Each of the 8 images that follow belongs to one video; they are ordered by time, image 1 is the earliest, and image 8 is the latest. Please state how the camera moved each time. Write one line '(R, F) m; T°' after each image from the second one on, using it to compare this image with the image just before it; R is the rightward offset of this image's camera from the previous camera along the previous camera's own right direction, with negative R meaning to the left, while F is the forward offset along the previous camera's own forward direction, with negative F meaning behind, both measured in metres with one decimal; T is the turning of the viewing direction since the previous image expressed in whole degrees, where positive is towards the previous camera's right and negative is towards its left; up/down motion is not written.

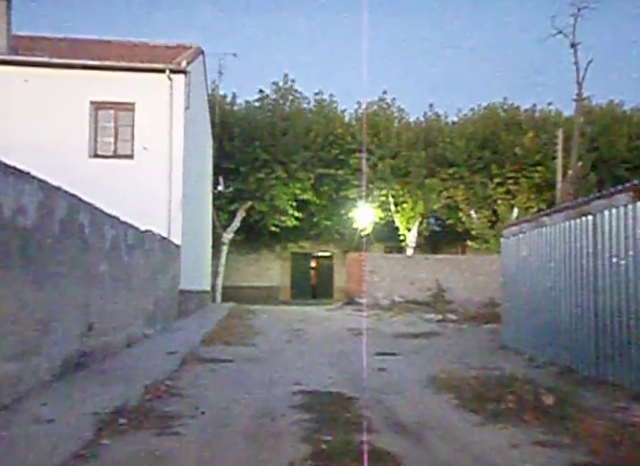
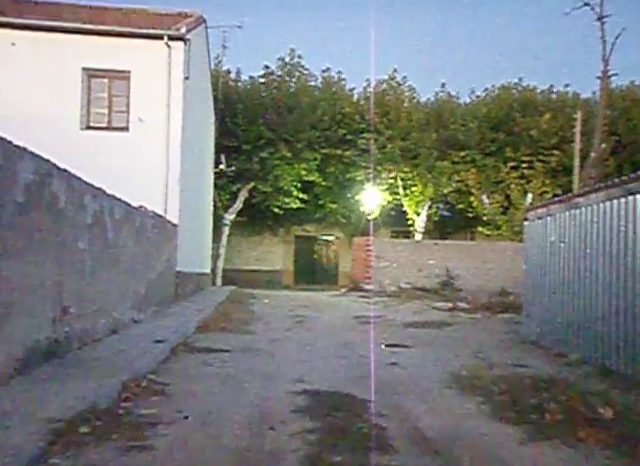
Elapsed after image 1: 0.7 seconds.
(0.0, +0.8) m; 0°
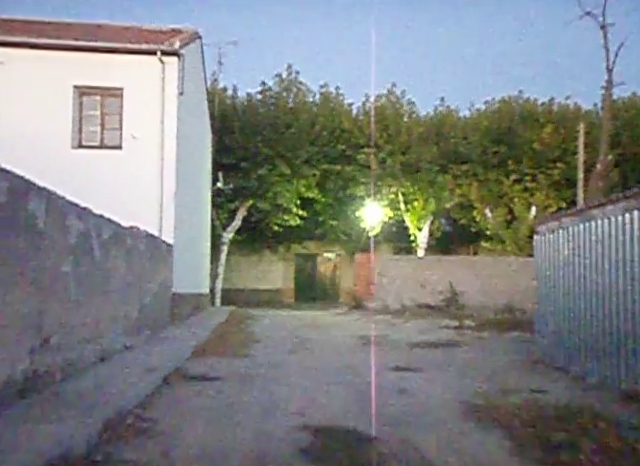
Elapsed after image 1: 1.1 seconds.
(0.0, +0.4) m; 0°
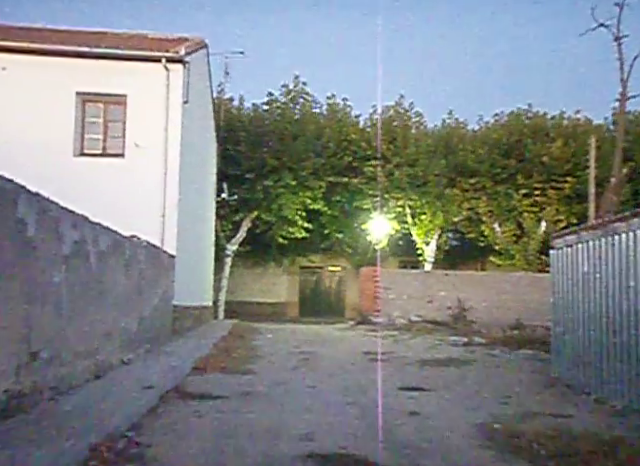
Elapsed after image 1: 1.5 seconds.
(0.0, +0.3) m; 0°
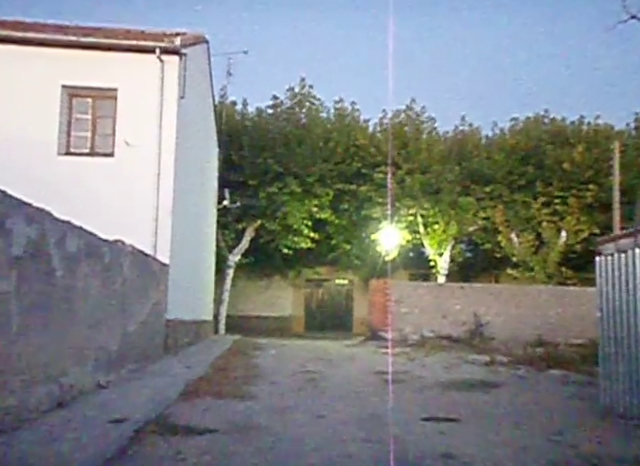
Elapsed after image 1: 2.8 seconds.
(0.0, +1.1) m; 0°
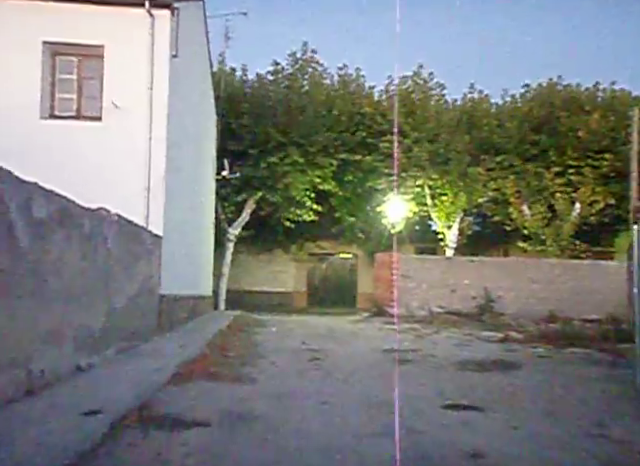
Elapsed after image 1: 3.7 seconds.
(0.0, +0.8) m; 0°
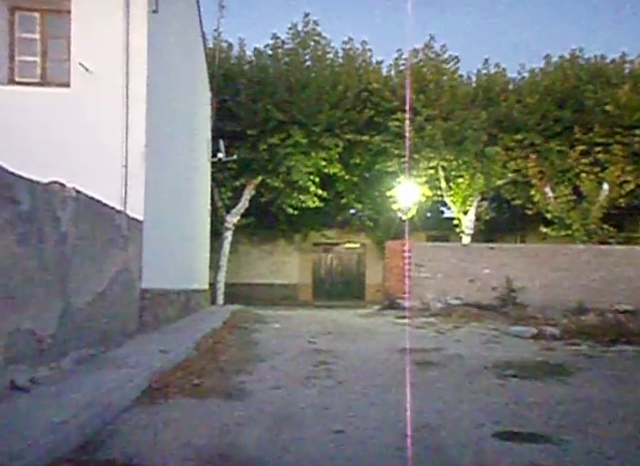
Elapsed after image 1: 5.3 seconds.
(0.0, +1.5) m; 0°
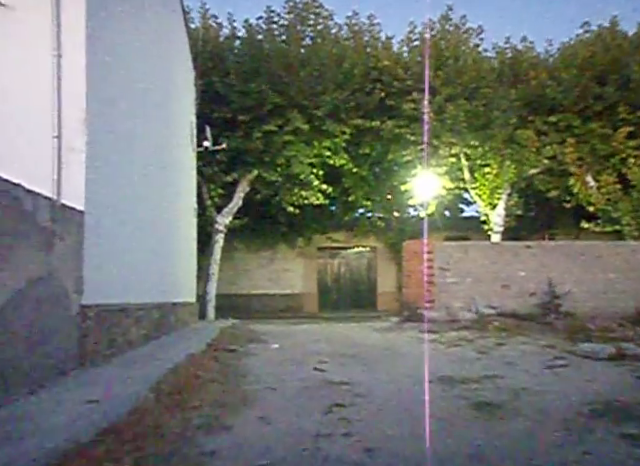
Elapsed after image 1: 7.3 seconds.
(0.0, +2.5) m; 0°
